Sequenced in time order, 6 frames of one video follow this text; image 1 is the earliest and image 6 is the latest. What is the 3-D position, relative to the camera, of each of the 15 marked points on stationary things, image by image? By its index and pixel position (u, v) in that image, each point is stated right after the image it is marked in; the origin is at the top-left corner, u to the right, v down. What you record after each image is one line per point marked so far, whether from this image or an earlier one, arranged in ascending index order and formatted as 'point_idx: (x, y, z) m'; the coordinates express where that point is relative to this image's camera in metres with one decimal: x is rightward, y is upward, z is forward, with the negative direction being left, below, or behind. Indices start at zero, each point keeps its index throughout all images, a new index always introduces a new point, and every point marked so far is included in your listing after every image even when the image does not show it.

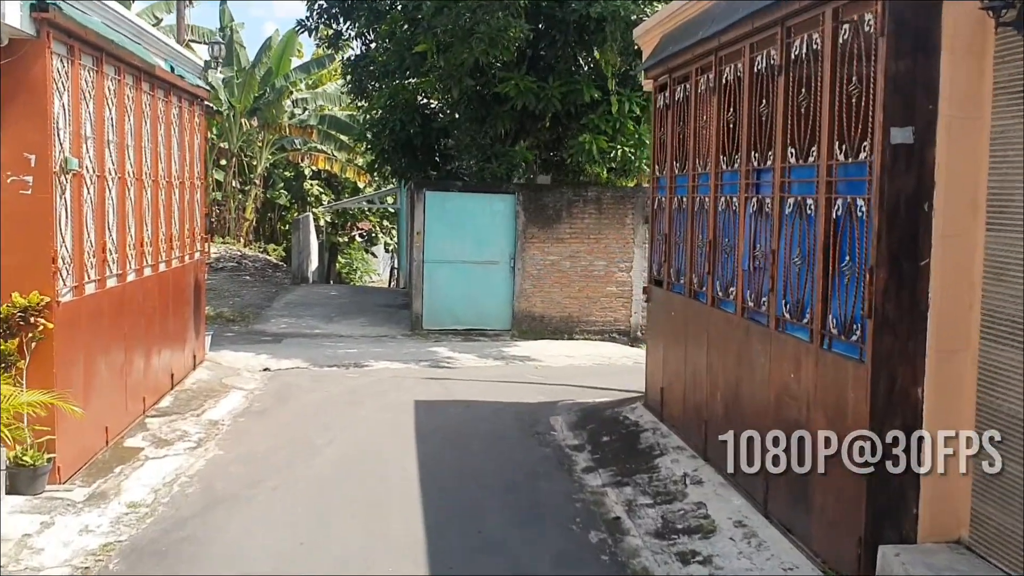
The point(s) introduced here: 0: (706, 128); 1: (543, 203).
0: (+1.1, +1.0, +5.7) m
1: (+0.4, +1.0, +11.7) m
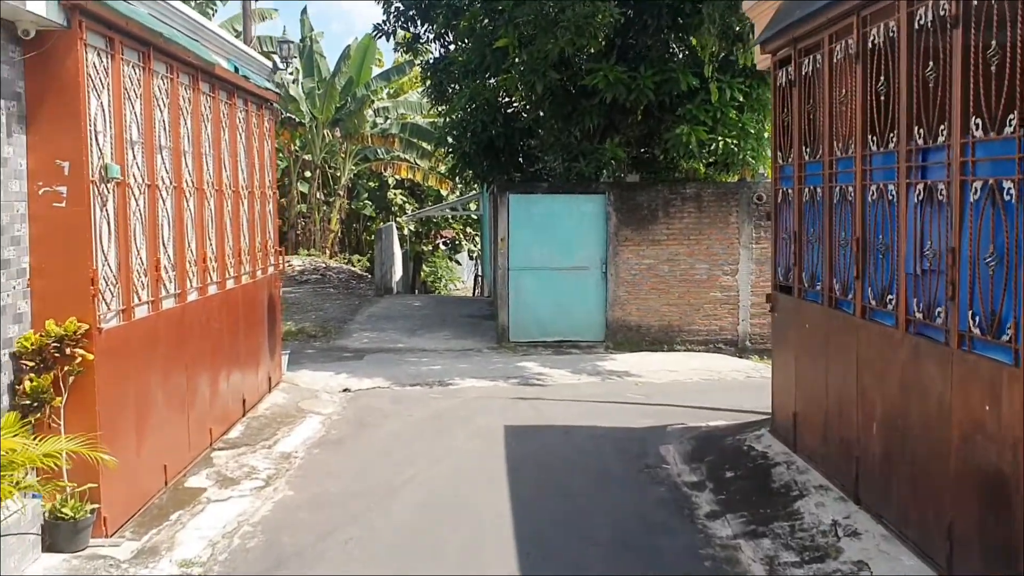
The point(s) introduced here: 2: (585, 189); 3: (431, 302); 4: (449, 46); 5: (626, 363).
0: (+1.7, +0.9, +4.8) m
1: (+1.4, +1.0, +10.8) m
2: (+0.8, +1.1, +10.9) m
3: (-1.2, -0.2, +14.5) m
4: (-0.9, +3.5, +13.9) m
5: (+1.1, -0.8, +9.7) m
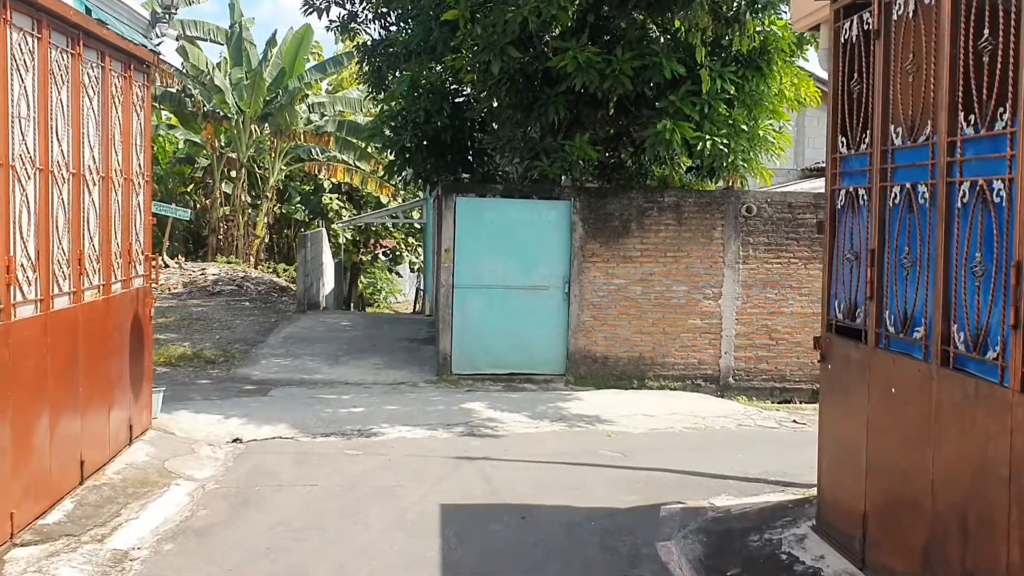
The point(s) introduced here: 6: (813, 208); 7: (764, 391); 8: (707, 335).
0: (+1.5, +0.7, +3.1) m
1: (+0.9, +0.7, +9.1) m
2: (+0.3, +0.9, +9.1) m
3: (-2.0, -0.4, +12.6) m
4: (-1.5, +3.3, +12.0) m
5: (+0.7, -1.0, +8.0) m
6: (+2.9, +0.8, +9.3) m
7: (+2.5, -1.0, +9.4) m
8: (+1.9, -0.5, +9.3) m
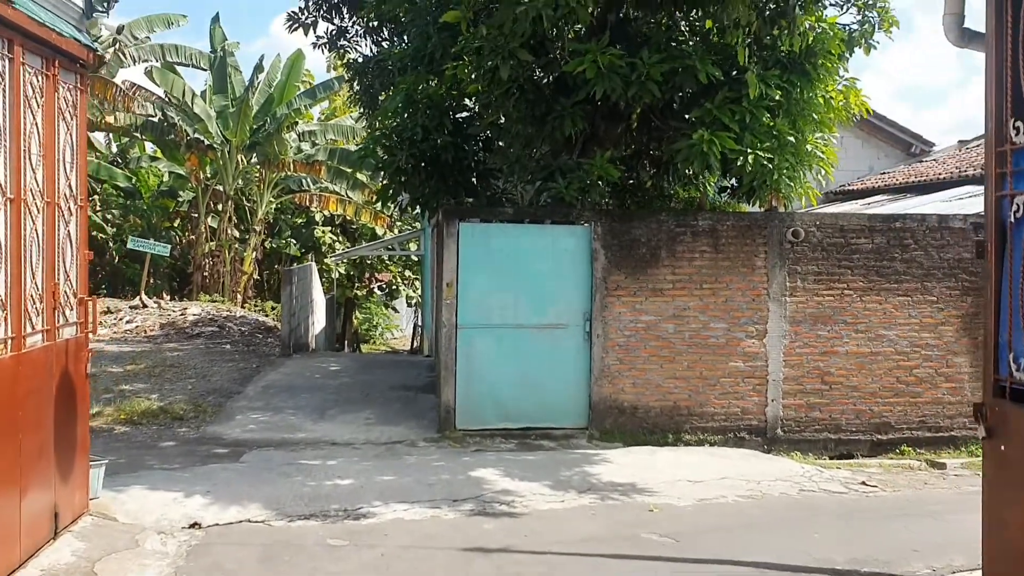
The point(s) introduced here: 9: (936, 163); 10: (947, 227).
0: (+1.6, +0.6, +1.9) m
1: (+1.0, +0.4, +7.9) m
2: (+0.4, +0.6, +7.9) m
3: (-1.9, -0.9, +11.3) m
4: (-1.5, +2.8, +10.9) m
5: (+0.8, -1.3, +6.7) m
6: (+3.0, +0.5, +8.1) m
7: (+2.6, -1.3, +8.2) m
8: (+2.0, -0.8, +8.1) m
9: (+6.8, +2.0, +15.3) m
10: (+3.7, +0.5, +8.2) m
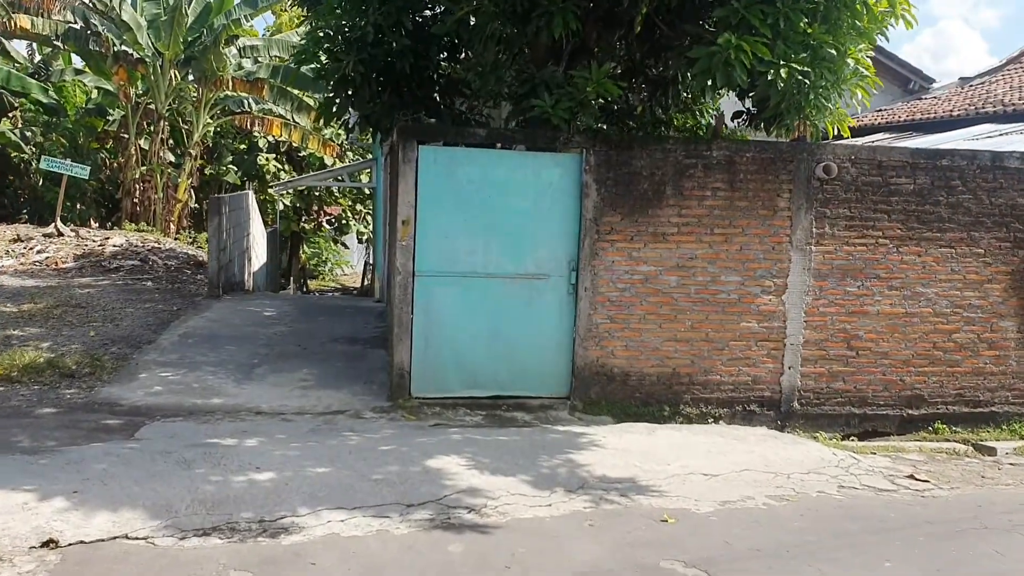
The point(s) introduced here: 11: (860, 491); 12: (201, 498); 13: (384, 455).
0: (+1.7, +0.6, +0.5) m
1: (+0.8, +0.8, +6.4) m
2: (+0.2, +1.0, +6.4) m
3: (-2.3, -0.2, +9.8) m
4: (-1.8, +3.5, +9.2) m
5: (+0.6, -0.9, +5.4) m
6: (+2.8, +0.8, +6.8) m
7: (+2.3, -0.9, +6.9) m
8: (+1.8, -0.4, +6.7) m
9: (+6.3, +2.8, +14.0) m
10: (+3.5, +0.9, +6.9) m
11: (+1.9, -1.1, +5.2) m
12: (-1.4, -0.9, +4.4) m
13: (-0.7, -0.9, +5.1) m
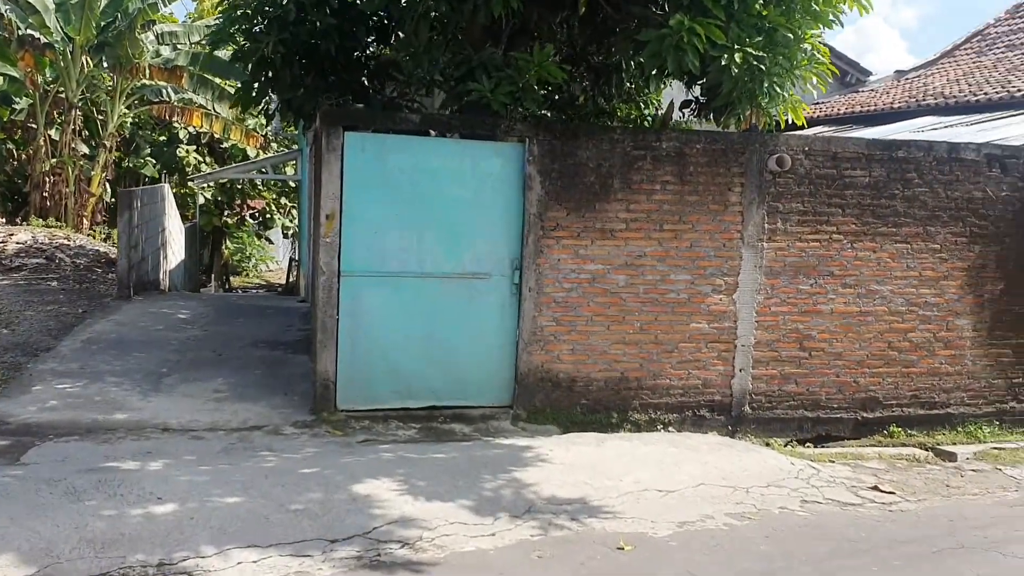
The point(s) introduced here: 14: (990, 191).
0: (+1.7, +0.6, +0.1) m
1: (+0.4, +0.8, +6.0) m
2: (-0.2, +1.0, +5.9) m
3: (-2.9, -0.2, +9.1) m
4: (-2.4, +3.5, +8.5) m
5: (+0.3, -0.9, +4.9) m
6: (+2.4, +0.9, +6.4) m
7: (+1.9, -0.9, +6.6) m
8: (+1.4, -0.4, +6.3) m
9: (+5.3, +2.8, +13.9) m
10: (+3.1, +0.9, +6.6) m
11: (+1.6, -1.1, +4.9) m
12: (-1.7, -1.0, +3.8) m
13: (-1.0, -0.9, +4.6) m
14: (+3.3, +0.7, +6.7) m
